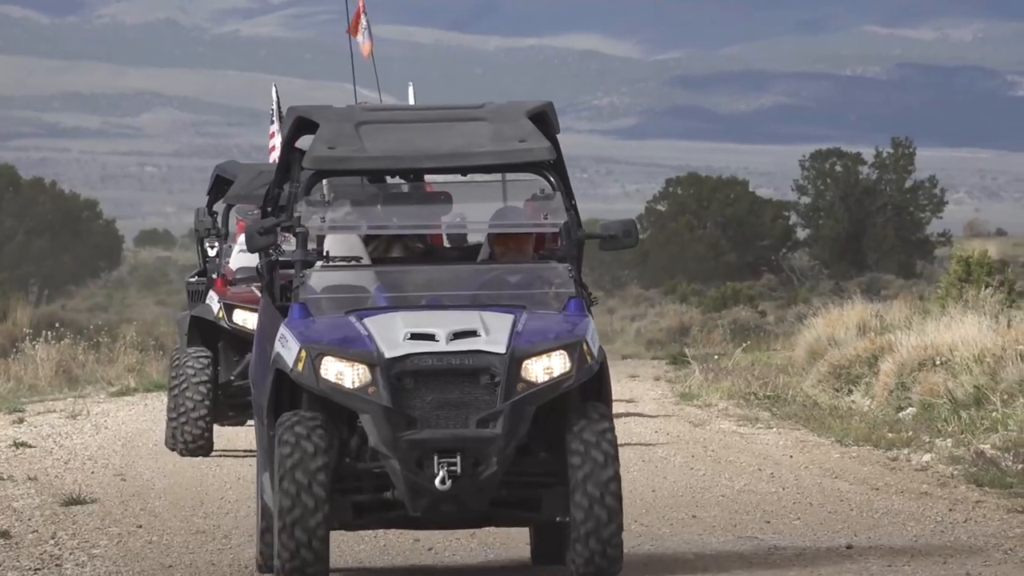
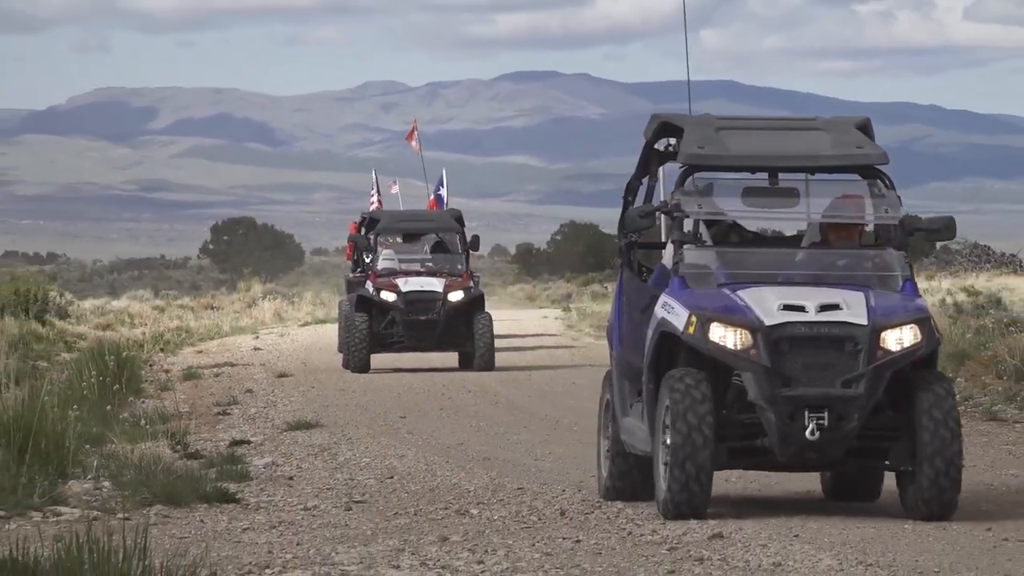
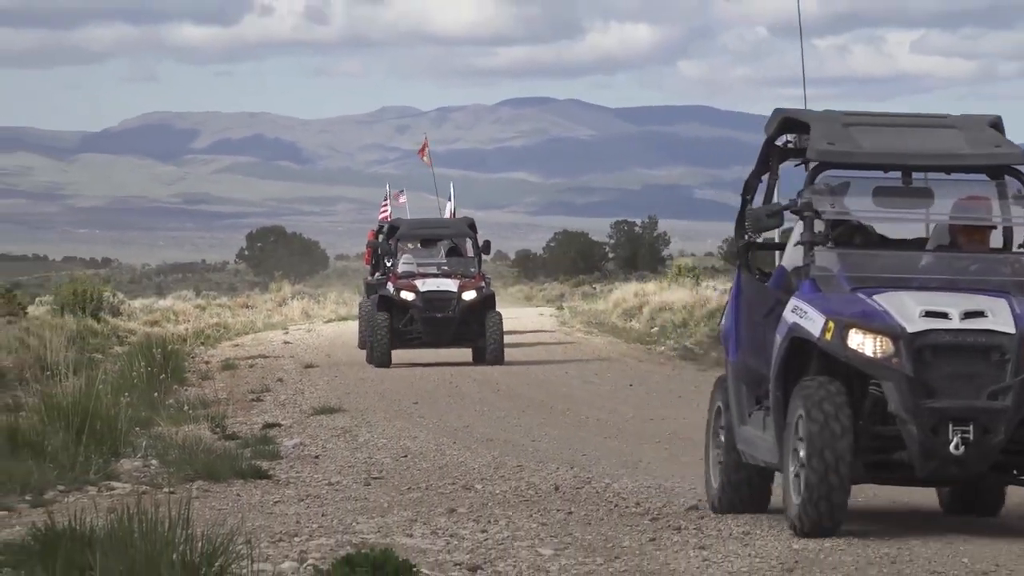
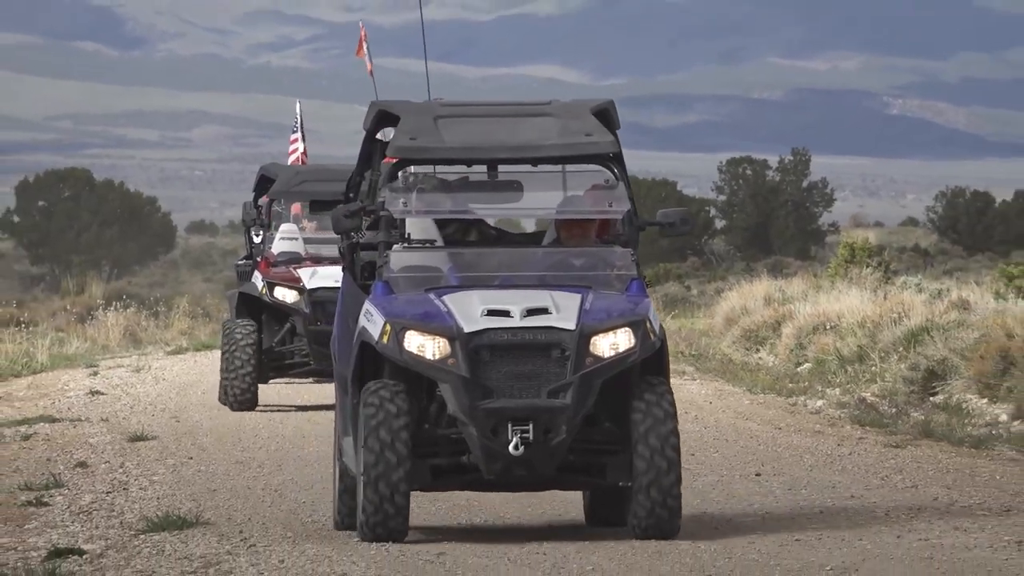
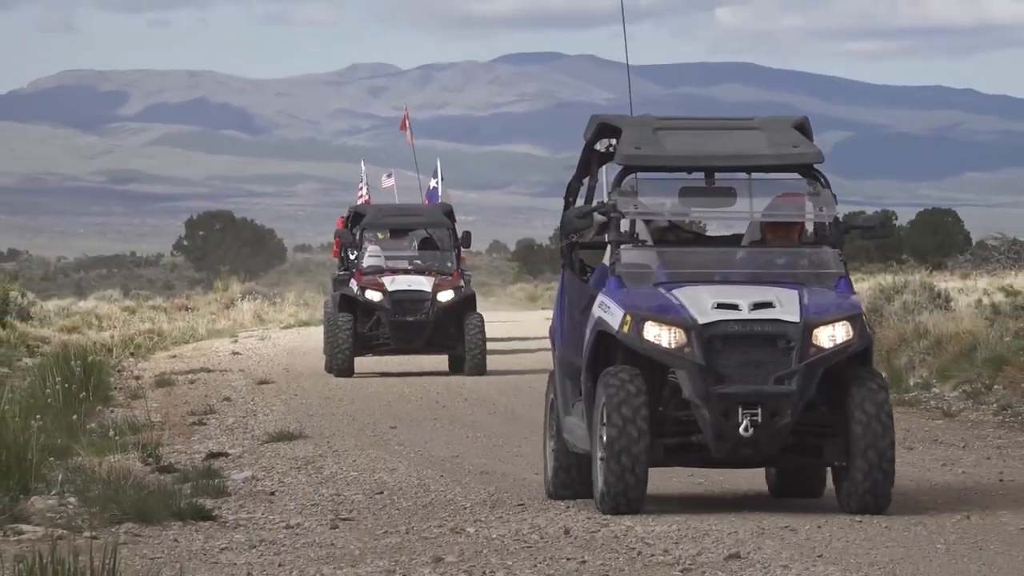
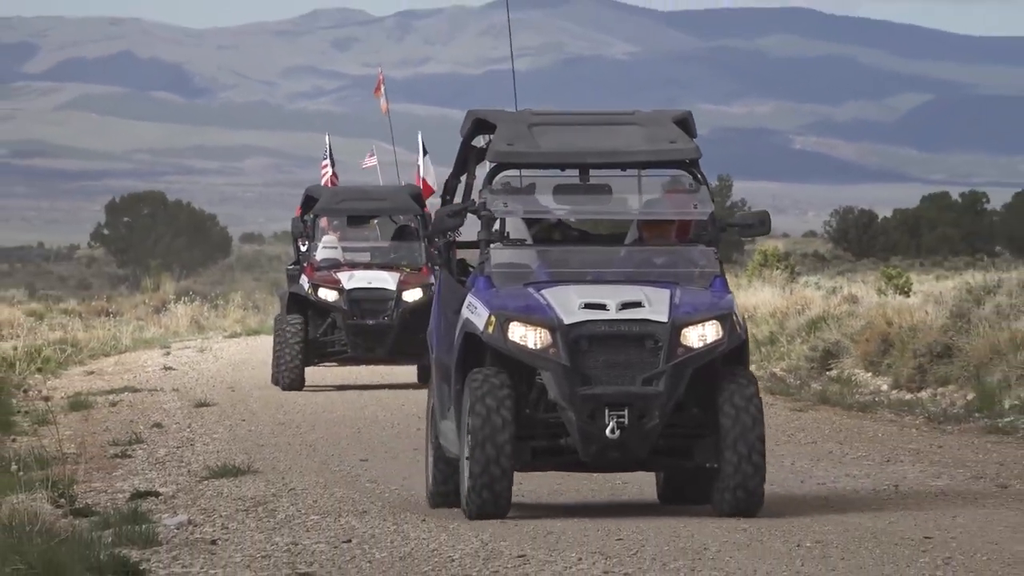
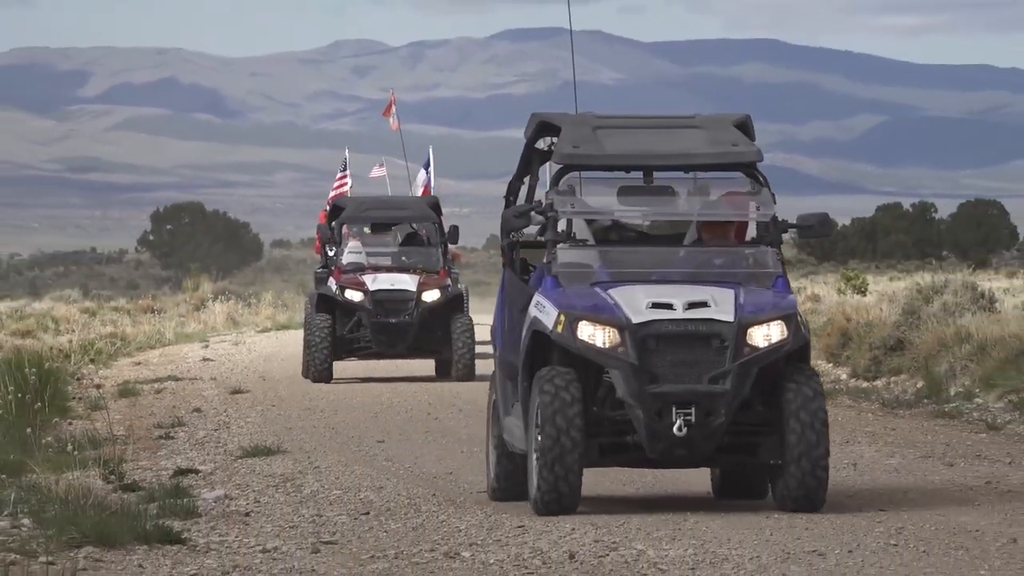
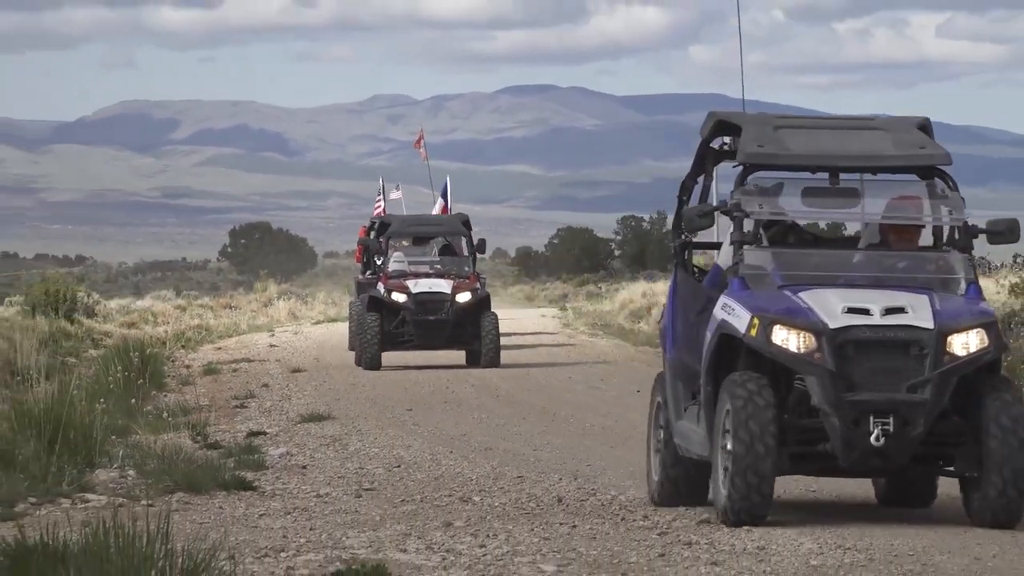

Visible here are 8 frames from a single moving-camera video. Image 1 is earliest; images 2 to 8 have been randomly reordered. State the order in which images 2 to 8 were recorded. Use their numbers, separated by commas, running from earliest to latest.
4, 6, 7, 5, 2, 8, 3
